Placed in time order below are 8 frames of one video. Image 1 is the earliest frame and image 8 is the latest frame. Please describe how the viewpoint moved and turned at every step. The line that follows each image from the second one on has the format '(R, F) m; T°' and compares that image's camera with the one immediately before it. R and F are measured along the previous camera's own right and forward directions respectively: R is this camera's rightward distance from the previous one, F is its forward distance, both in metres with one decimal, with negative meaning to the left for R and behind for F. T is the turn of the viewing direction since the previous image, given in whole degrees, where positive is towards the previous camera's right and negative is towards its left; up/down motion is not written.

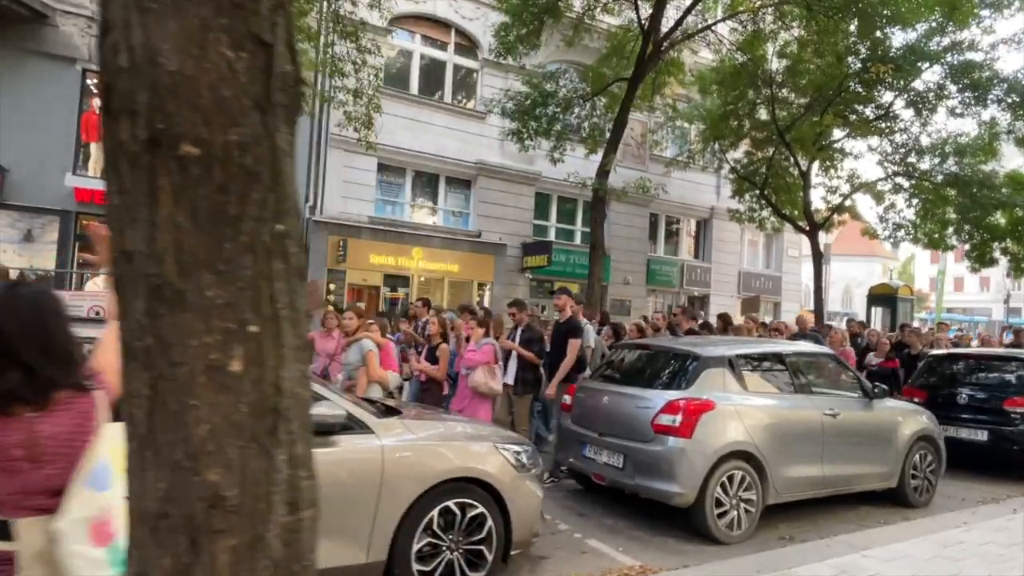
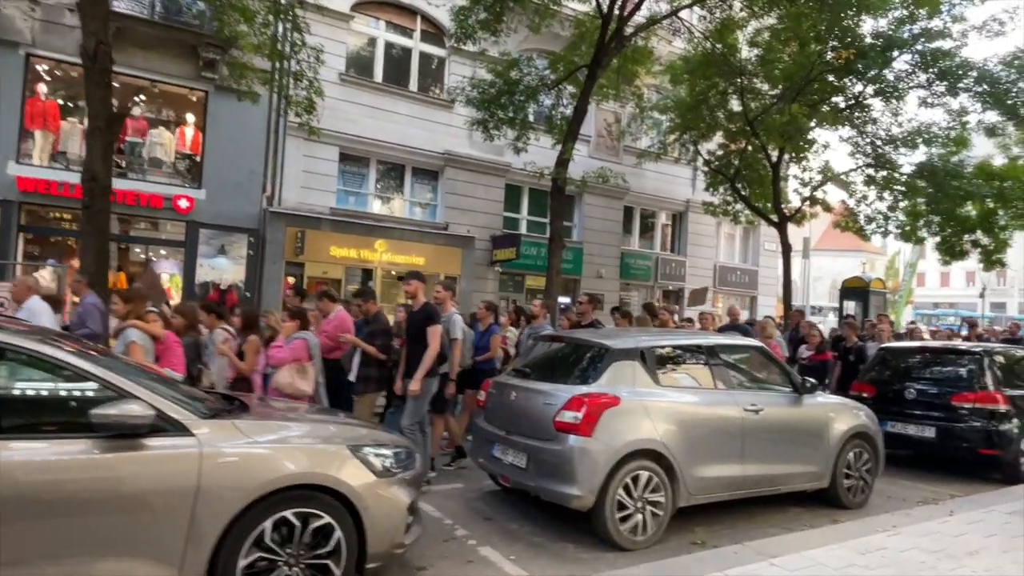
(+0.8, +0.4) m; +1°
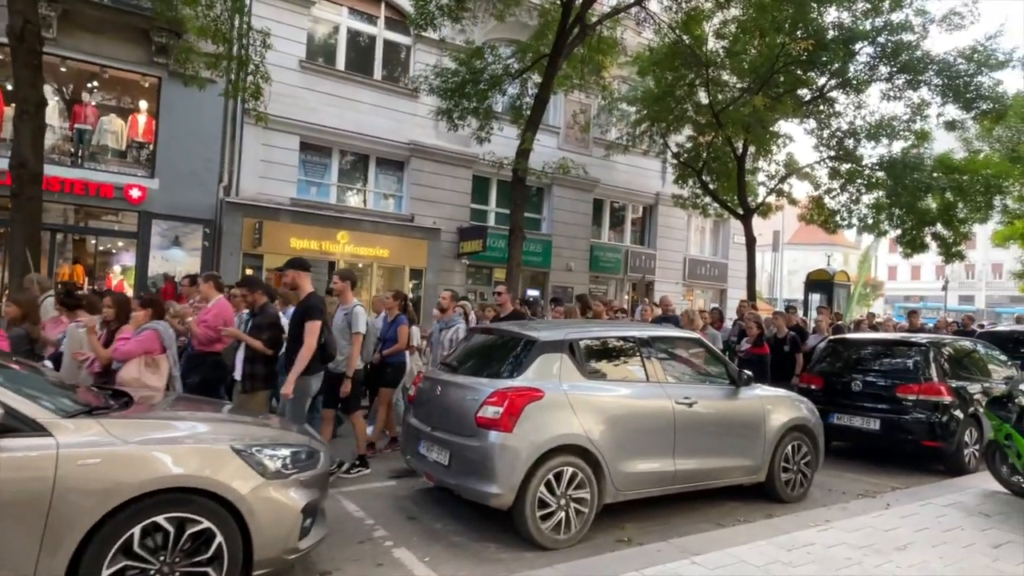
(+0.5, +0.2) m; +2°
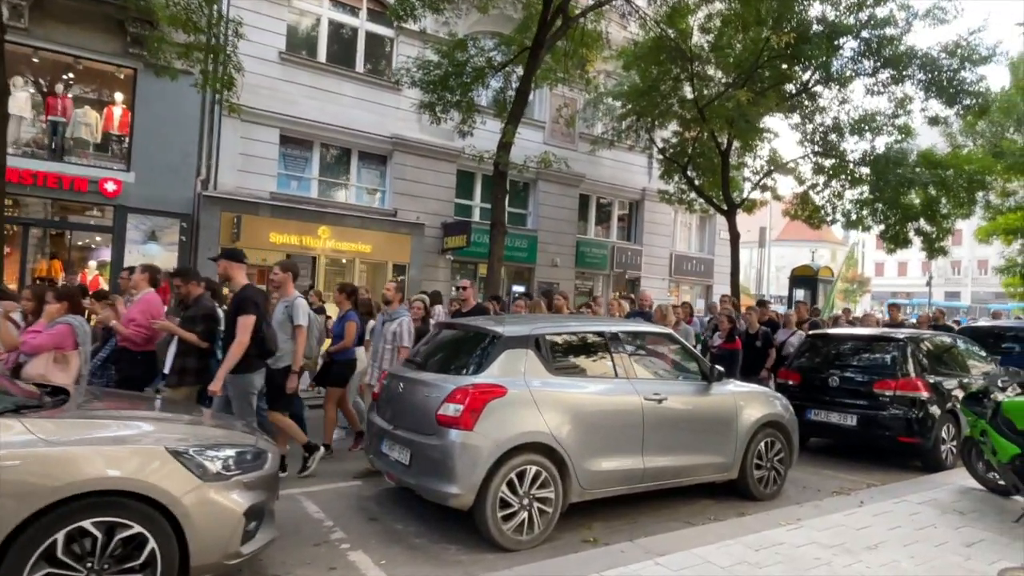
(+0.2, +0.2) m; +1°
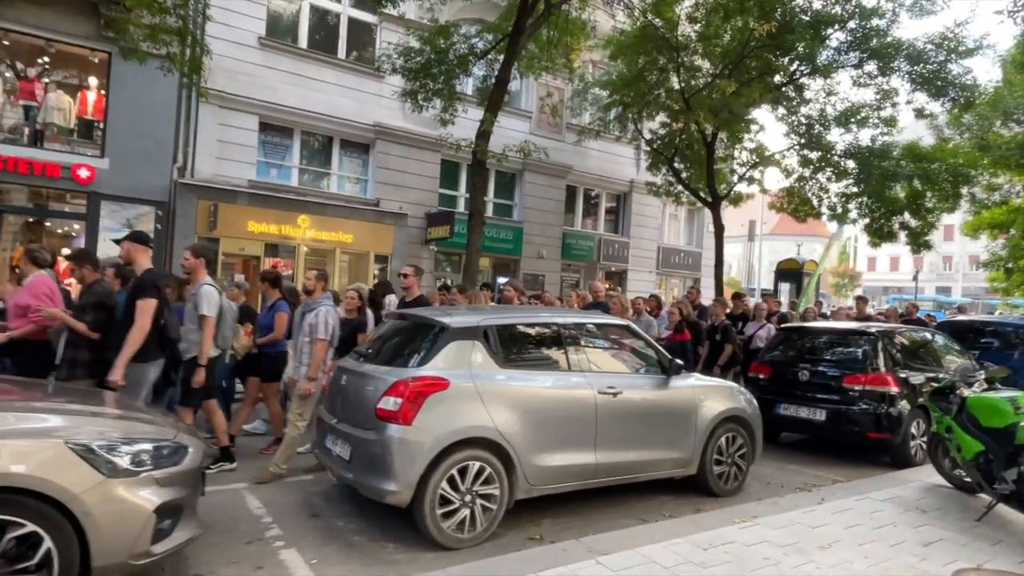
(+0.4, +0.2) m; 0°
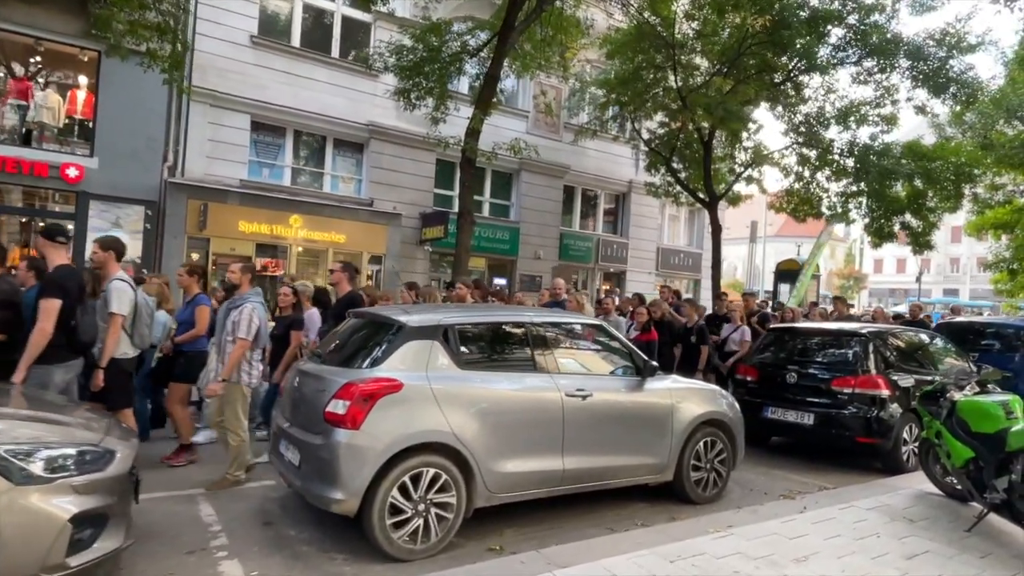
(+0.3, +0.2) m; -1°
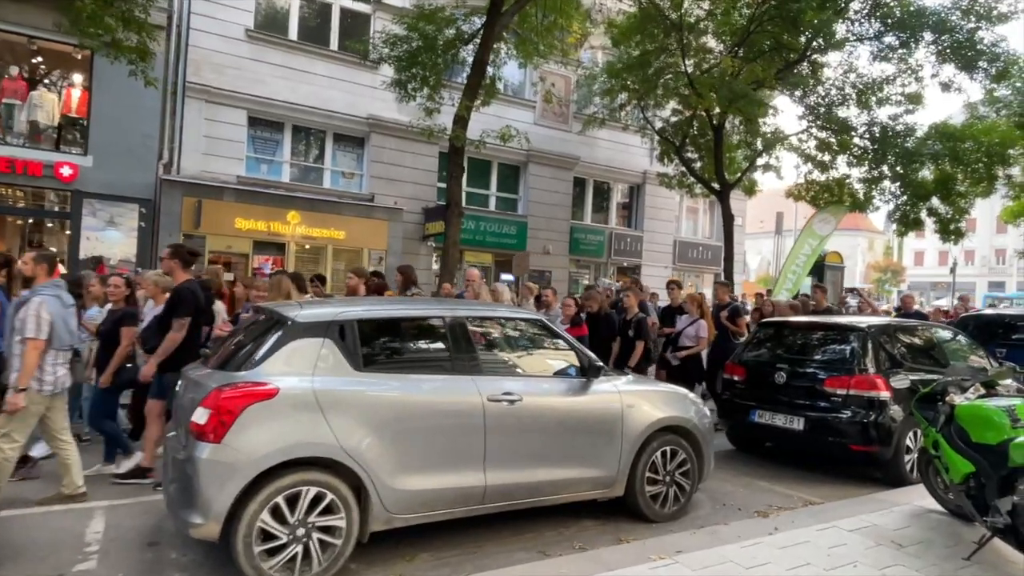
(+0.8, +0.6) m; -3°
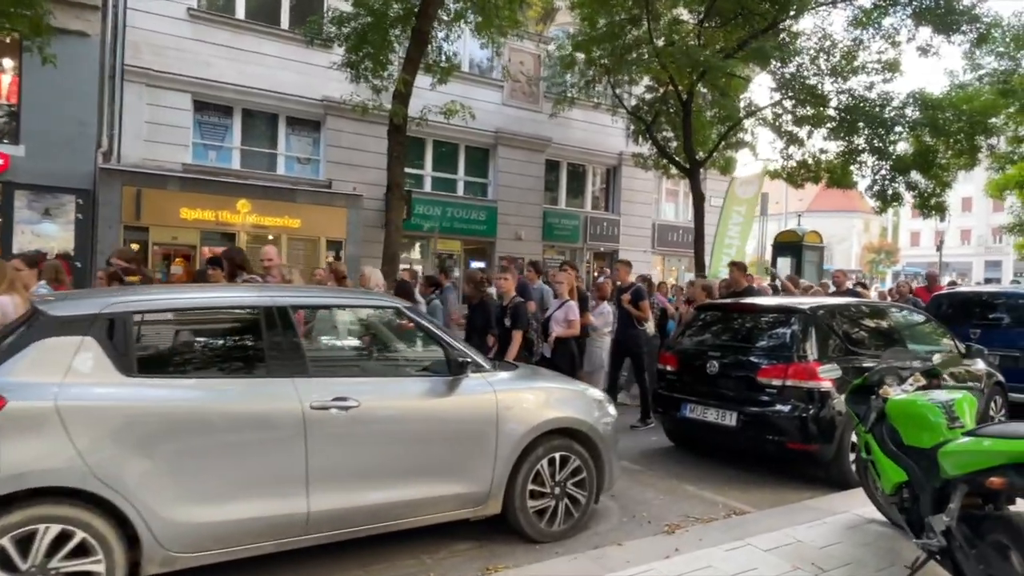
(+0.9, +0.8) m; 0°
